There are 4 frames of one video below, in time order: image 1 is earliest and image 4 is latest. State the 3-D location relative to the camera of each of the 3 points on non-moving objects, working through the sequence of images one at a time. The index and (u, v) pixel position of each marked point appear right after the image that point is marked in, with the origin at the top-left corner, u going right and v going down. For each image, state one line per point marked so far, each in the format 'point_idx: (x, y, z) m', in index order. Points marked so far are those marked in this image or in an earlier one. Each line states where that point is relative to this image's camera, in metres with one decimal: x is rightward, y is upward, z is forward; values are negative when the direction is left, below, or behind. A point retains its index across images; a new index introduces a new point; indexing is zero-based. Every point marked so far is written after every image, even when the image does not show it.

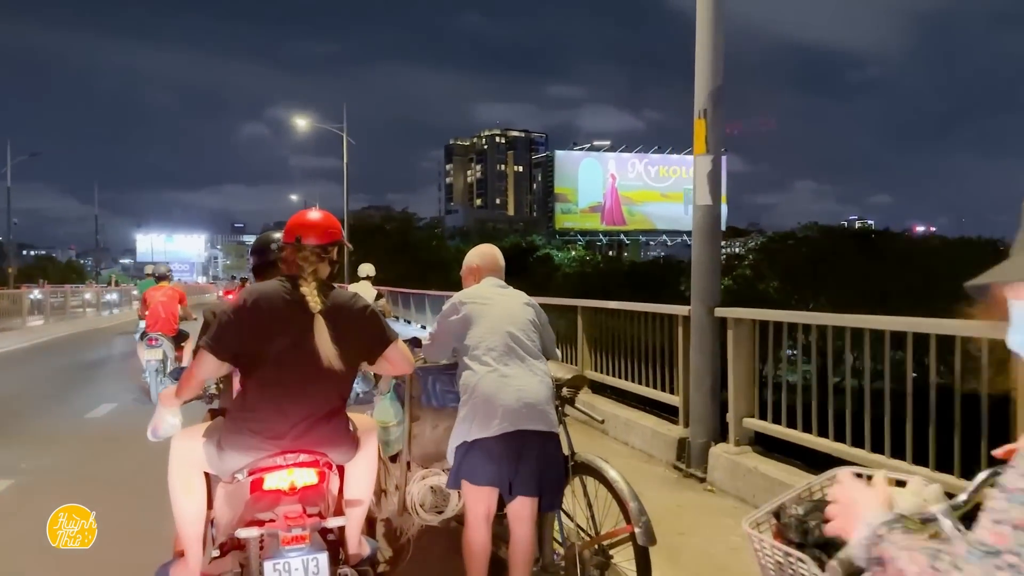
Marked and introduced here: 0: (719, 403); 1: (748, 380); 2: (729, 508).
0: (+1.8, -0.9, +6.2) m
1: (+2.0, -0.7, +6.0) m
2: (+1.2, -1.3, +4.6) m
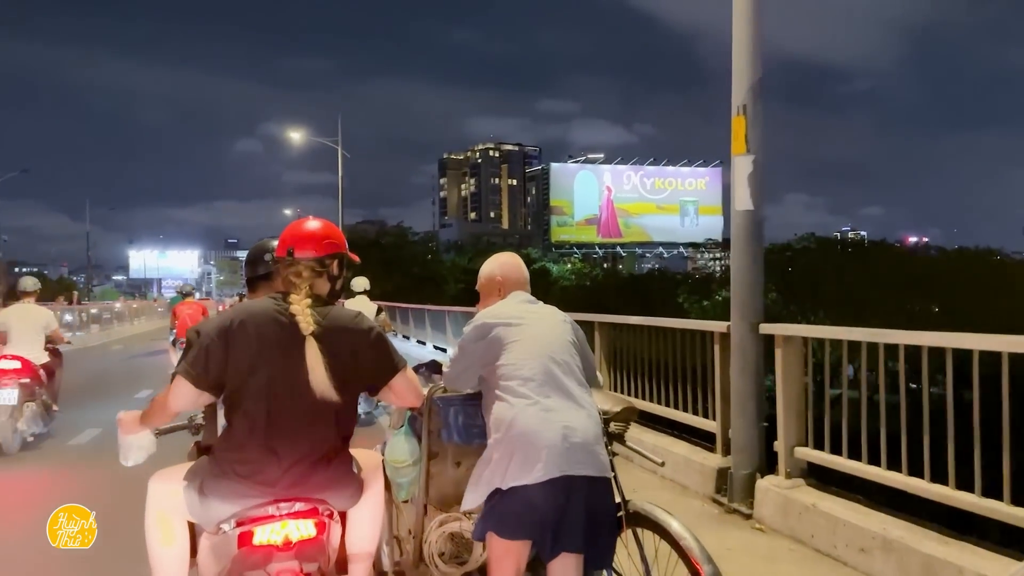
0: (+1.9, -1.0, +5.7) m
1: (+2.1, -0.8, +5.5) m
2: (+1.4, -1.3, +4.1) m
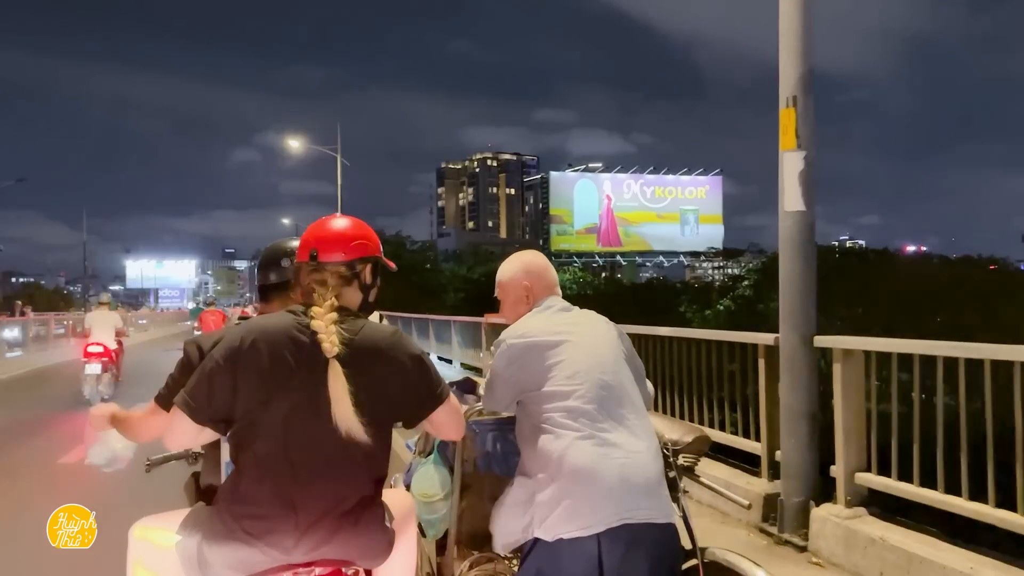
0: (+2.1, -1.1, +5.3) m
1: (+2.2, -0.8, +5.1) m
2: (+1.5, -1.4, +3.6) m
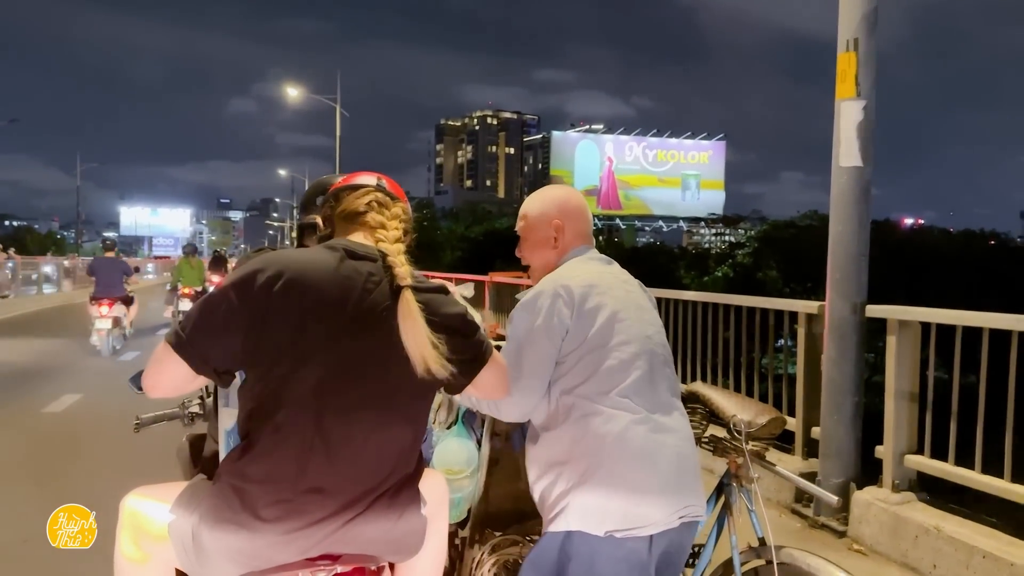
0: (+2.1, -0.9, +5.0) m
1: (+2.3, -0.6, +4.7) m
2: (+1.6, -1.2, +3.3) m
